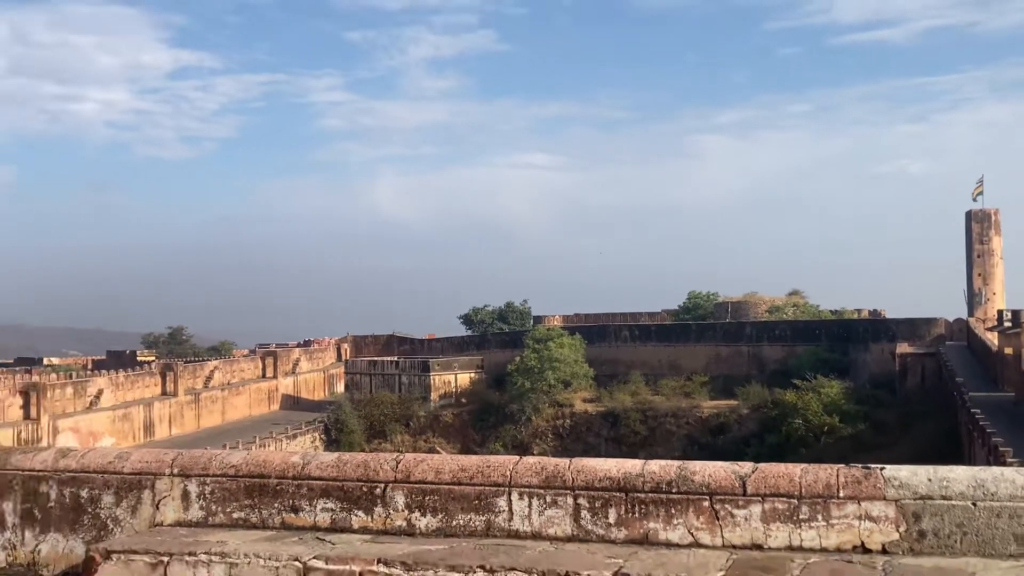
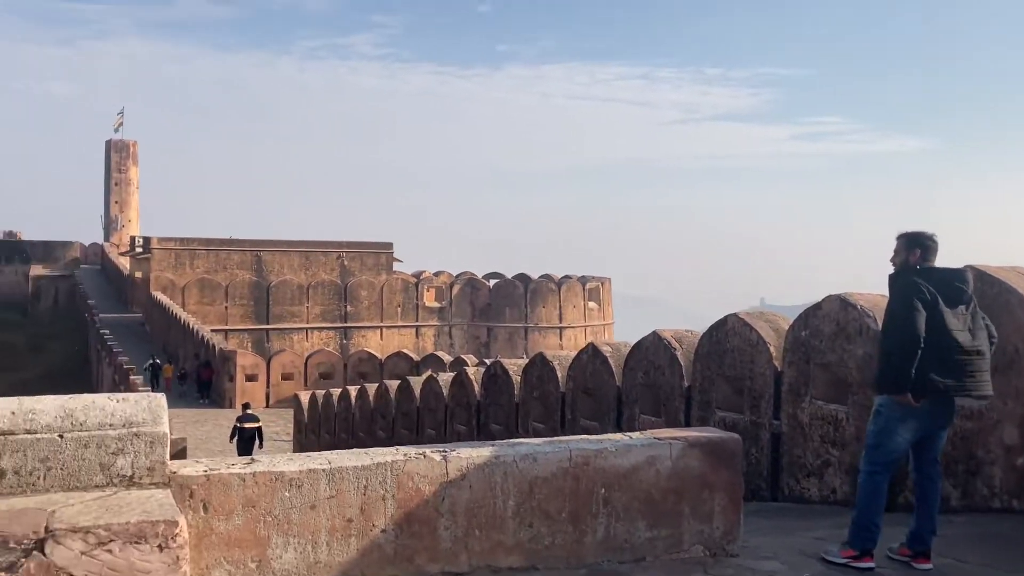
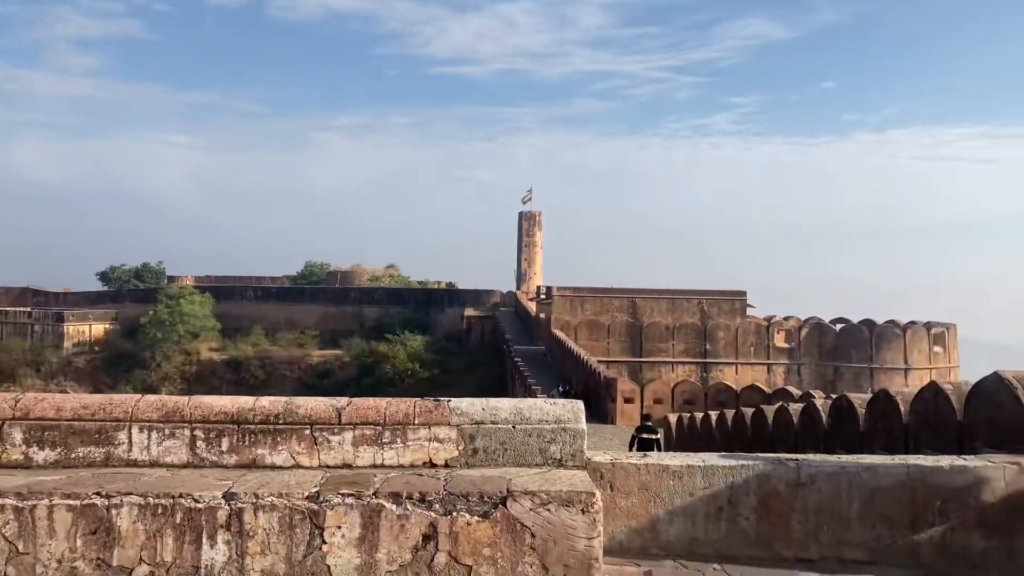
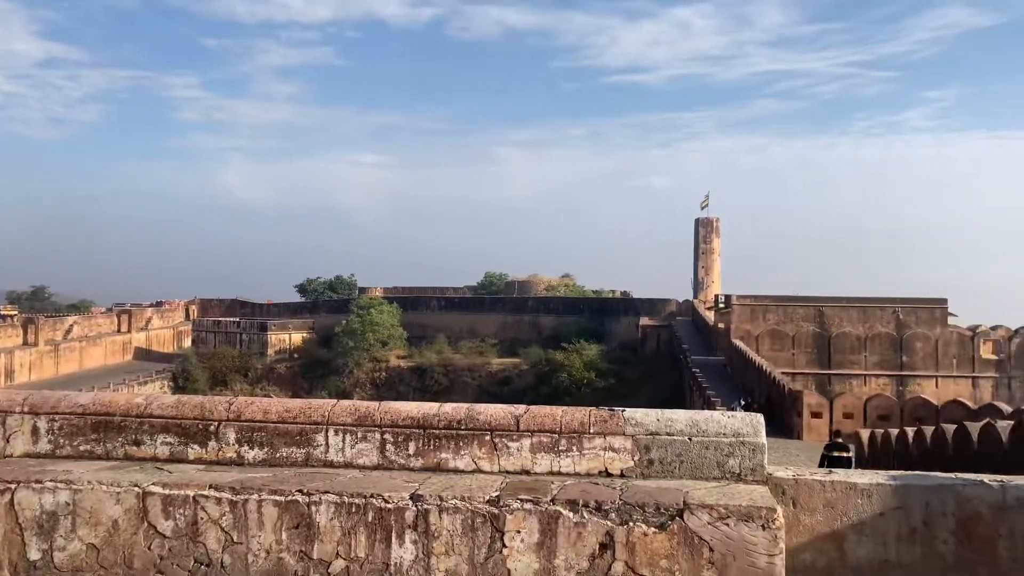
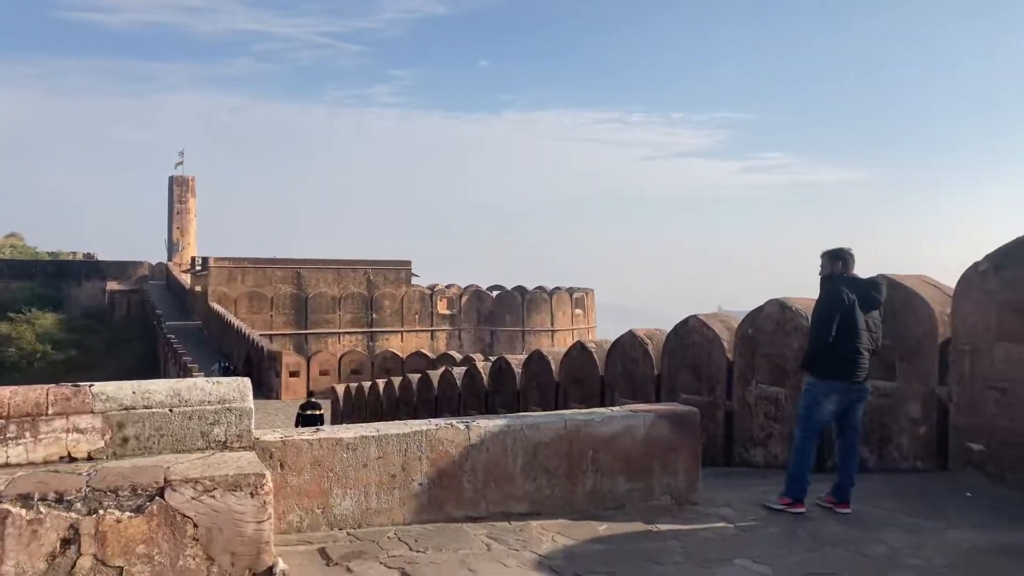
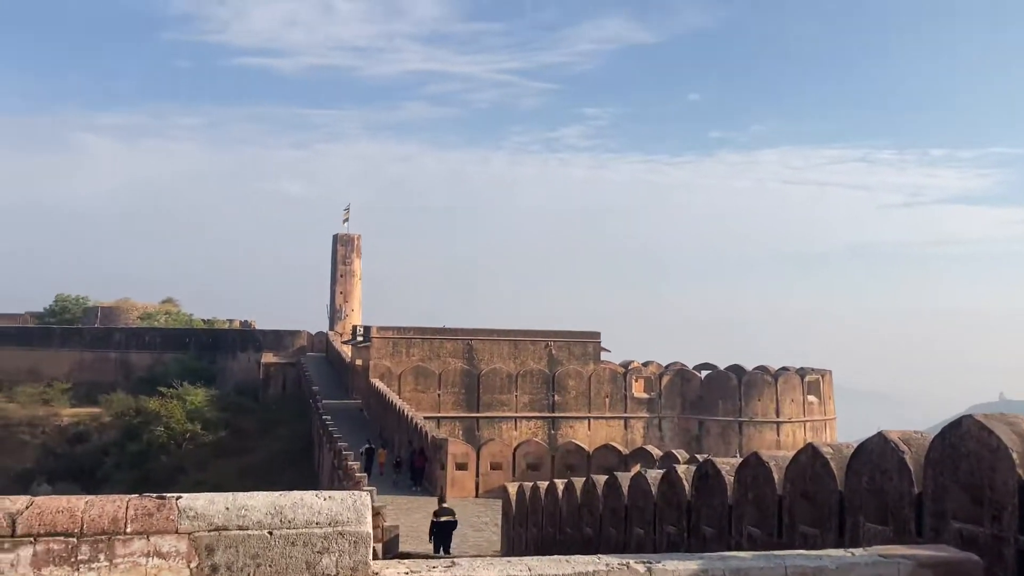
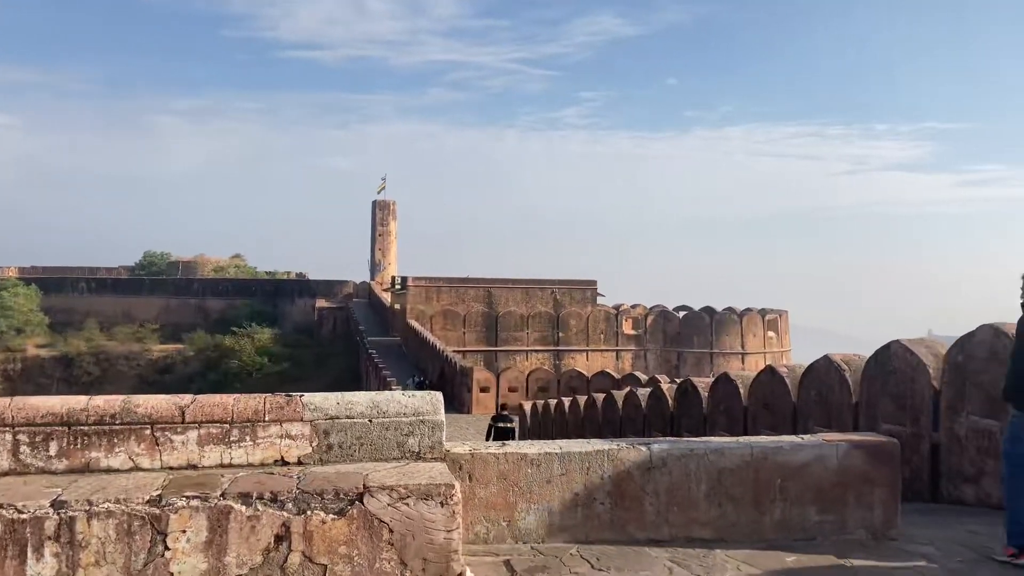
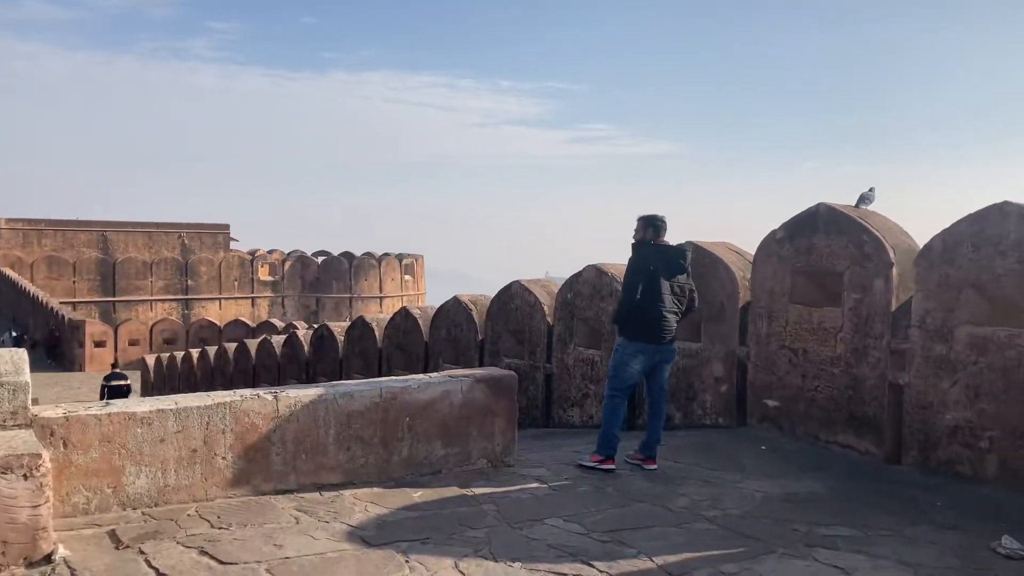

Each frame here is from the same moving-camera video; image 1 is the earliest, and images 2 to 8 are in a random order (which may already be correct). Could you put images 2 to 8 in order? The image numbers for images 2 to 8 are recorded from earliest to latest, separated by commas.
4, 3, 7, 5, 8, 2, 6
